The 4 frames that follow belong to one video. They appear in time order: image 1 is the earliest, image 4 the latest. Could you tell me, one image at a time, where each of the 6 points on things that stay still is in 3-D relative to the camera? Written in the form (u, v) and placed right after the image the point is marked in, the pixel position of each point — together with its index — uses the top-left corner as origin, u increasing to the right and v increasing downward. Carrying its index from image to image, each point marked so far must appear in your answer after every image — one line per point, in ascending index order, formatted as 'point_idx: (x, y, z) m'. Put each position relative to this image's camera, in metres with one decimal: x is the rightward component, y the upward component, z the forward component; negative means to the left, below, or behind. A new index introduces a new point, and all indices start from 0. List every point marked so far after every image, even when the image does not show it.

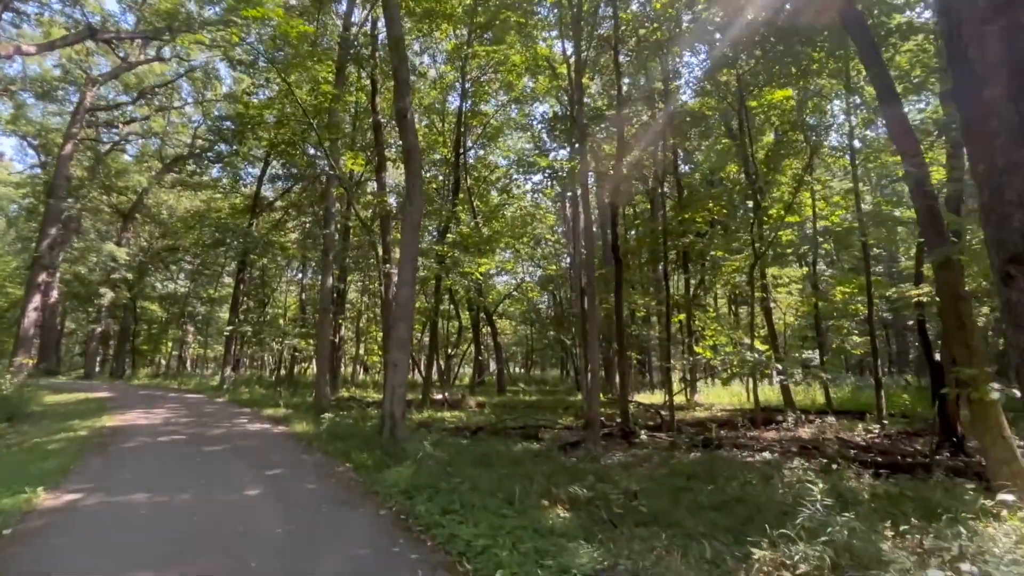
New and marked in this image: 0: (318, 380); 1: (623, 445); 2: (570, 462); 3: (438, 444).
0: (-4.6, -2.2, +14.3) m
1: (+1.7, -2.4, +9.2) m
2: (+0.7, -2.1, +7.3) m
3: (-1.0, -2.0, +7.8) m
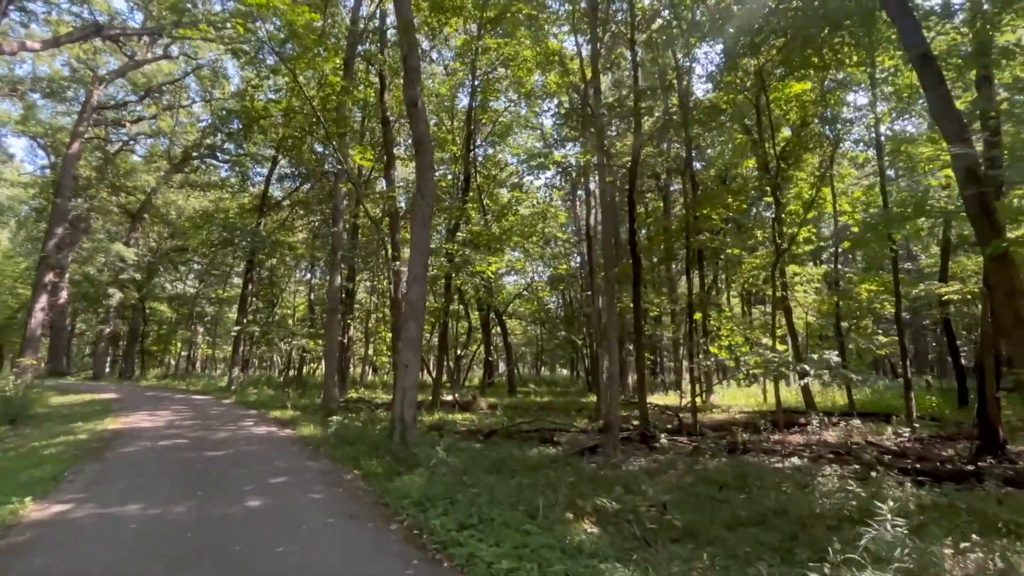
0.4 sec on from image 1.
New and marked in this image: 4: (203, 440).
0: (-4.3, -2.2, +13.9) m
1: (+1.9, -2.4, +8.8) m
2: (+0.9, -2.1, +6.9) m
3: (-0.8, -2.0, +7.5) m
4: (-4.2, -2.0, +8.1) m
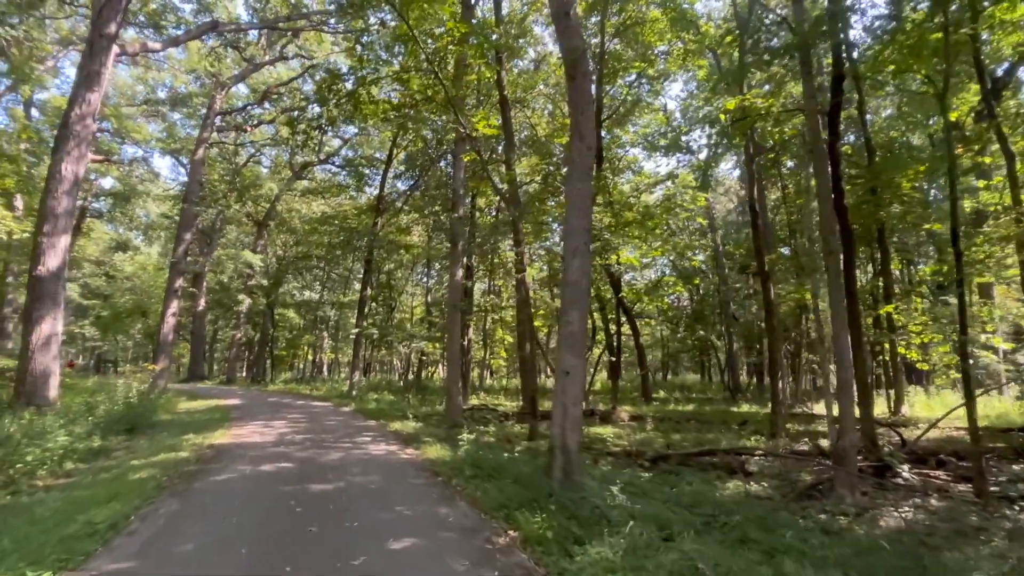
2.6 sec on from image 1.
0: (-1.3, -2.0, +12.4) m
1: (+3.9, -2.1, +6.2) m
2: (+2.6, -1.8, +4.5) m
3: (+1.0, -1.8, +5.4) m
4: (-2.2, -1.9, +6.6) m
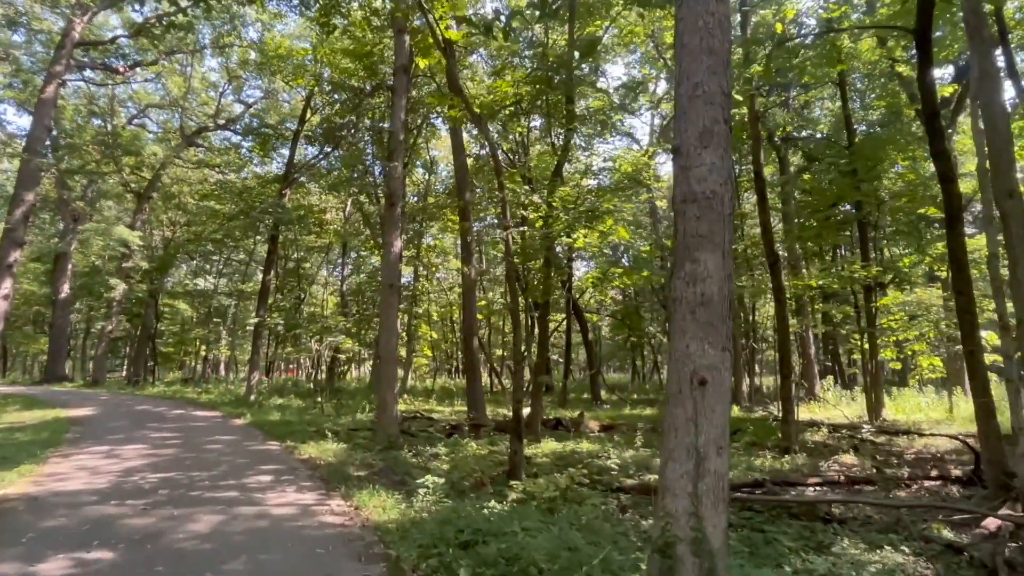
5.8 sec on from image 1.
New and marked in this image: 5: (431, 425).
0: (-2.0, -1.7, +9.4) m
1: (+4.0, -1.8, +4.0) m
2: (+2.9, -1.5, +2.2) m
3: (+1.3, -1.5, +2.8) m
4: (-2.1, -1.5, +3.6) m
5: (-1.5, -2.5, +11.2) m
